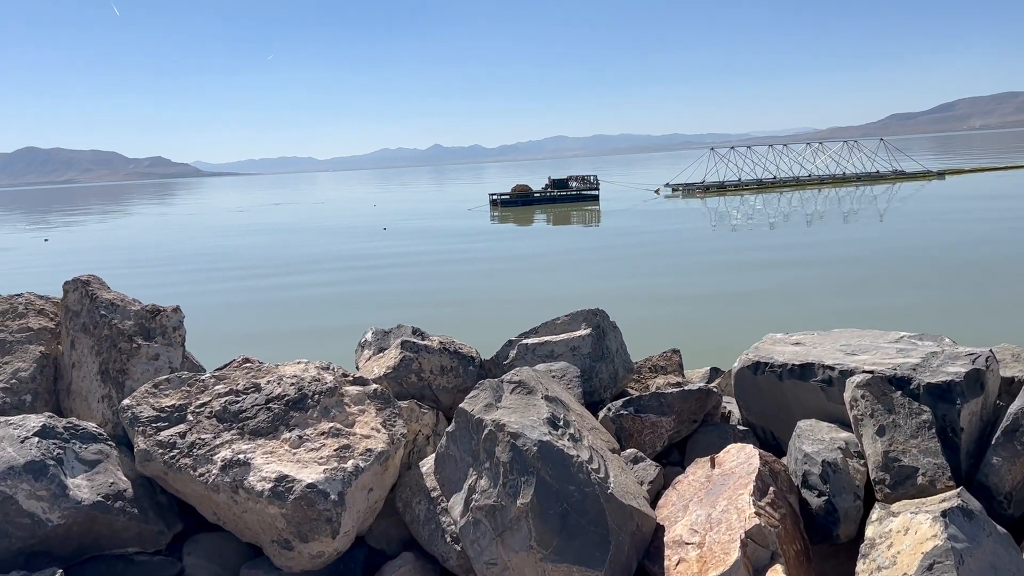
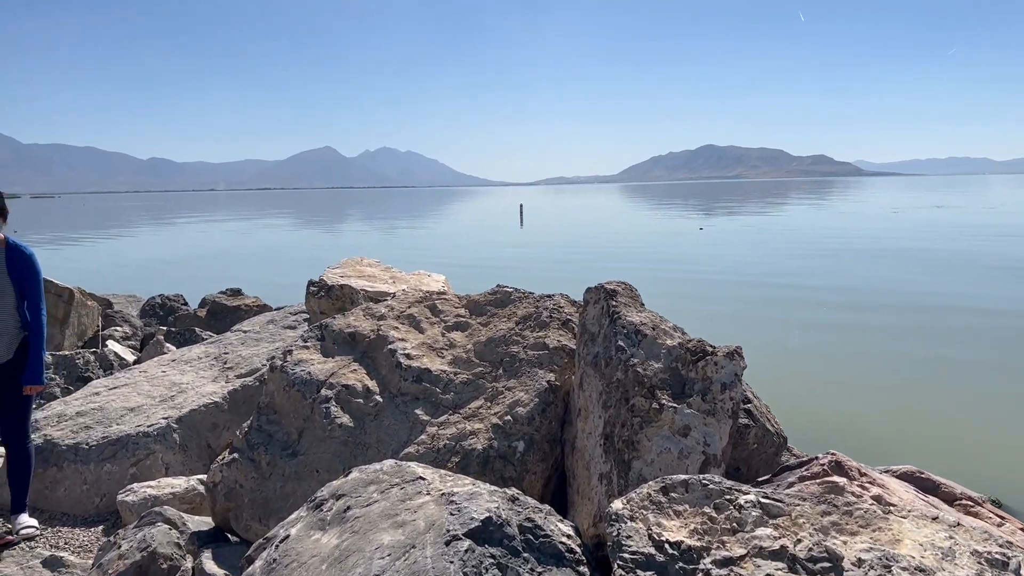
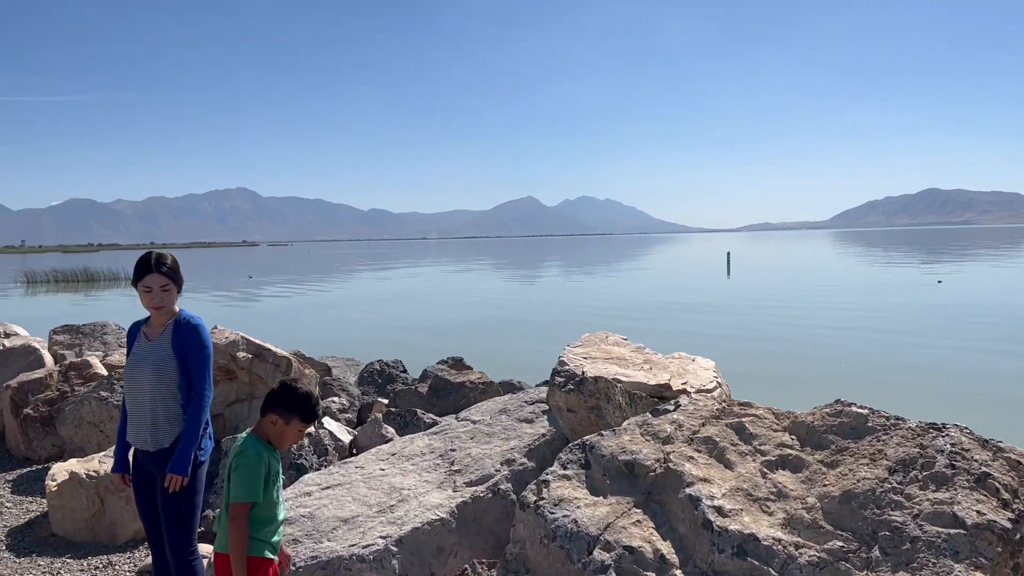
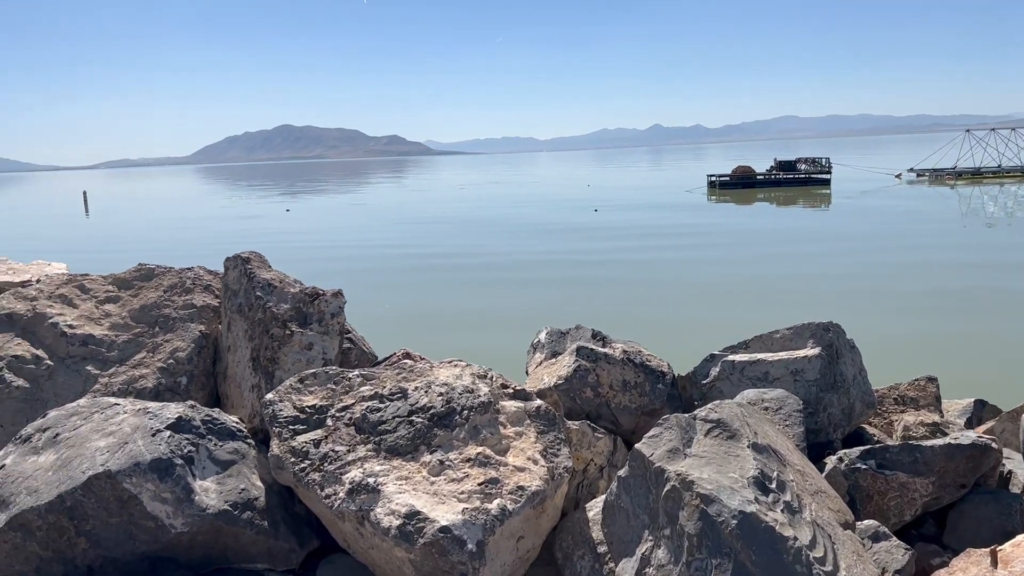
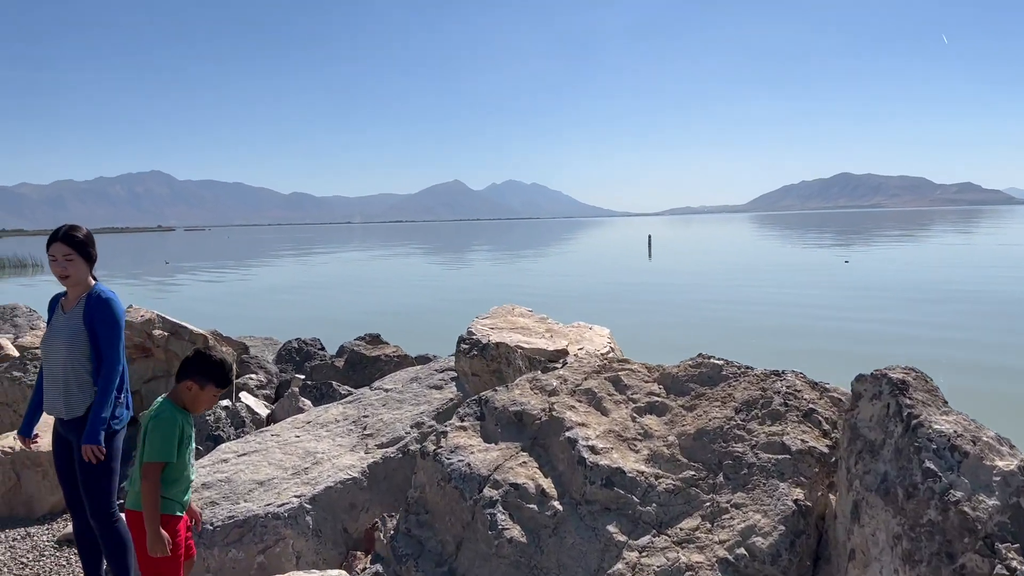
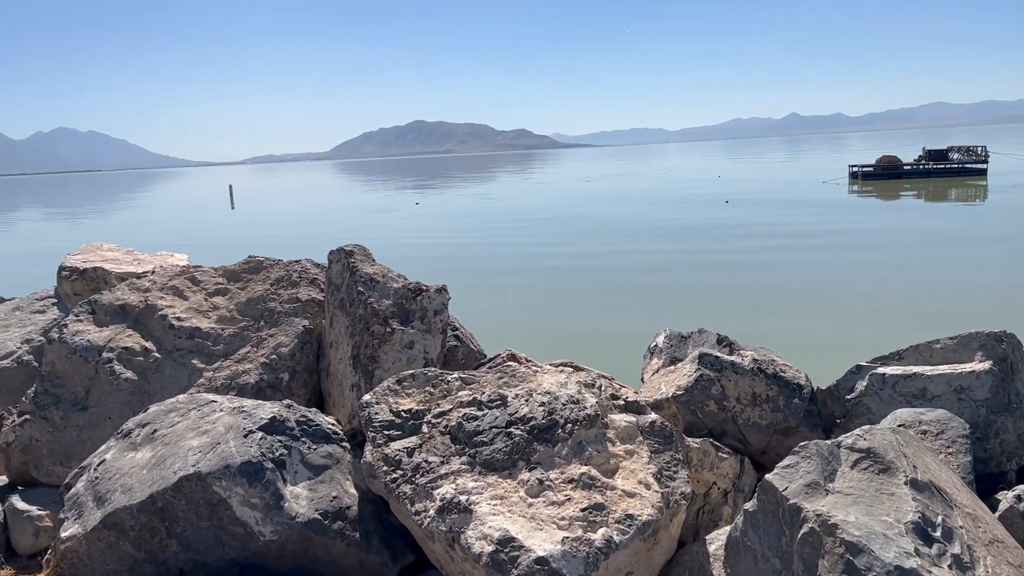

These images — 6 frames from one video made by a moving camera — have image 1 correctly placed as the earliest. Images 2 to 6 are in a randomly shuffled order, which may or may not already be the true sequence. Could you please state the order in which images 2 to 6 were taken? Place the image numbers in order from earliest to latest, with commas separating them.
4, 6, 2, 5, 3
